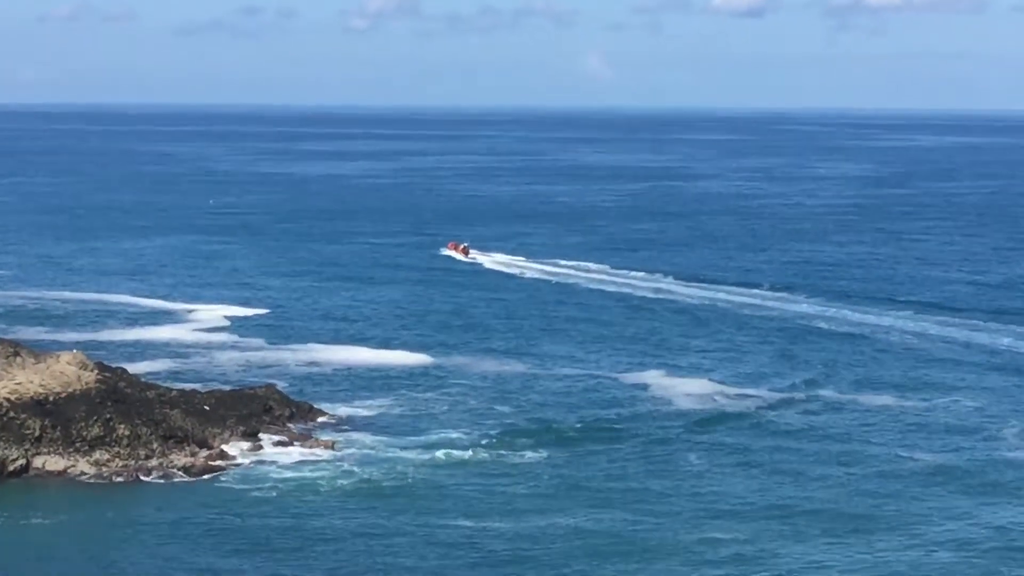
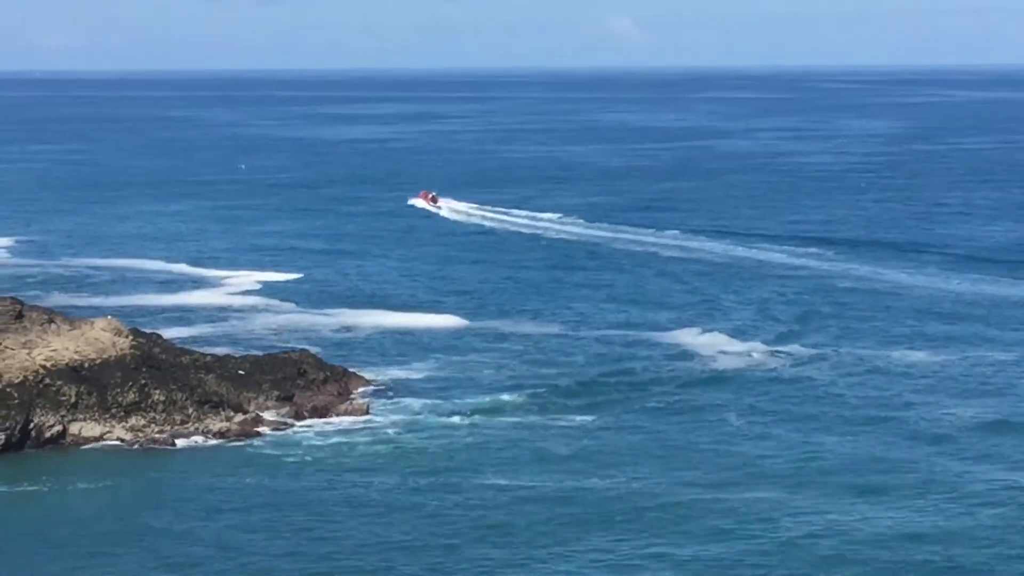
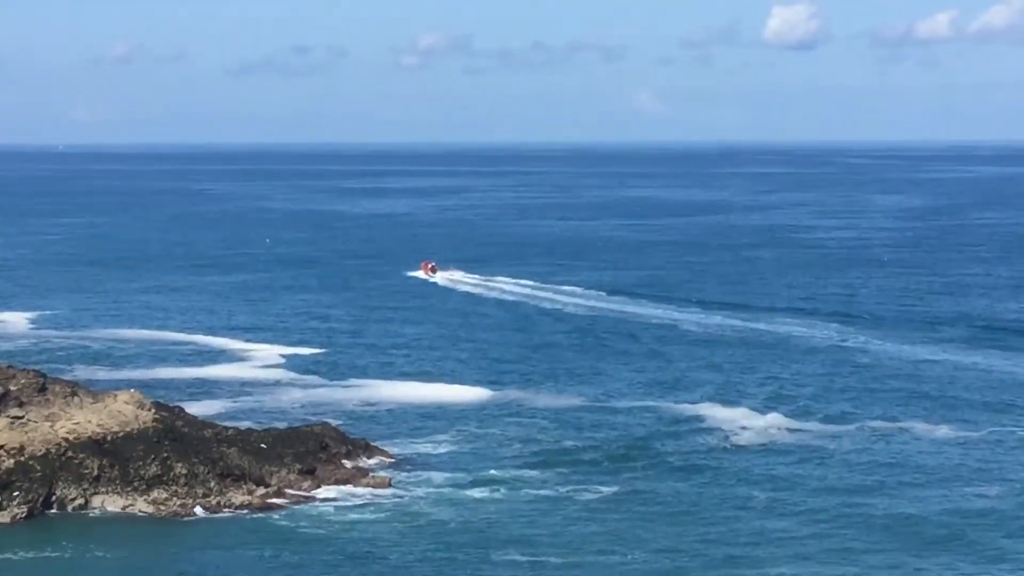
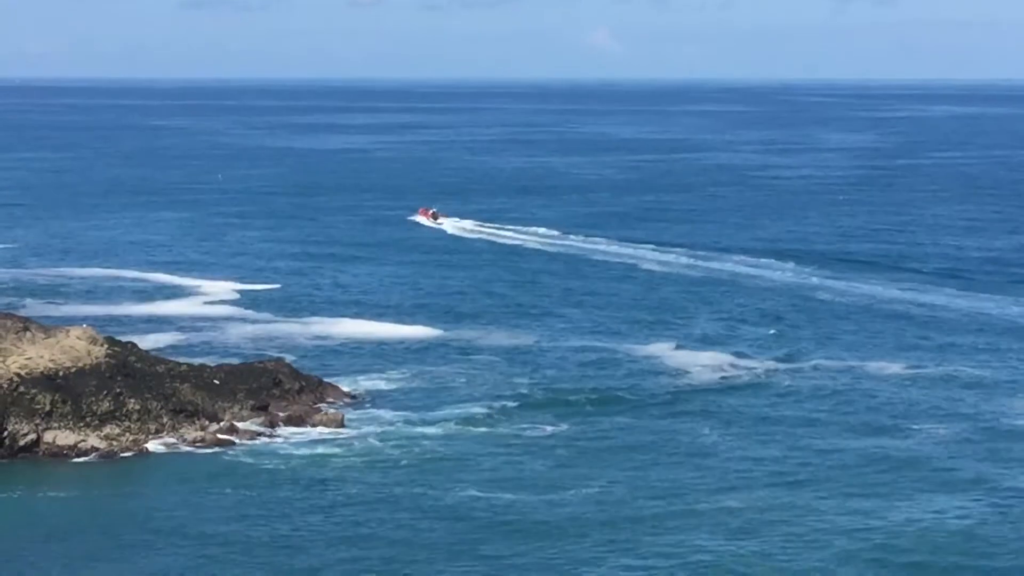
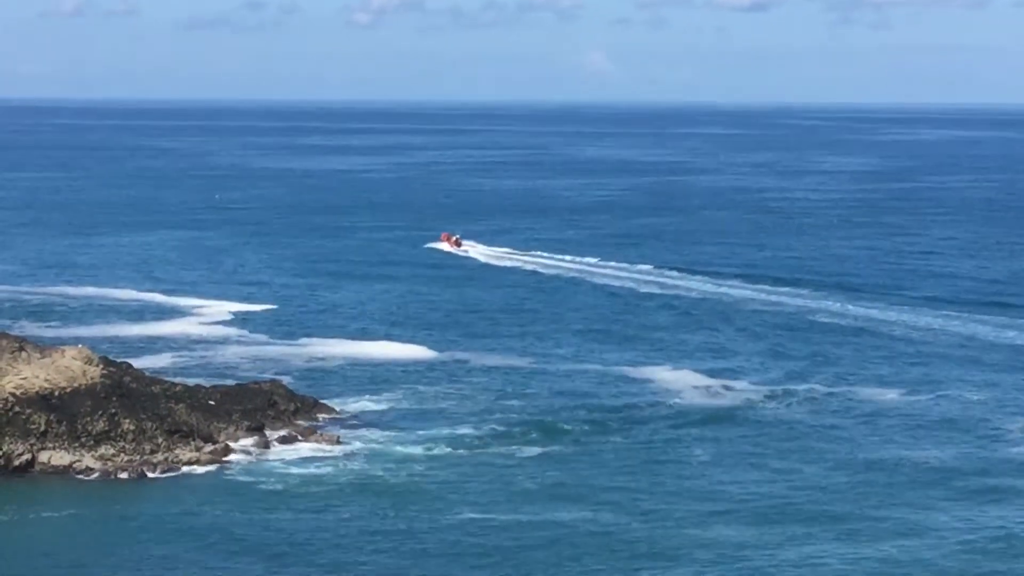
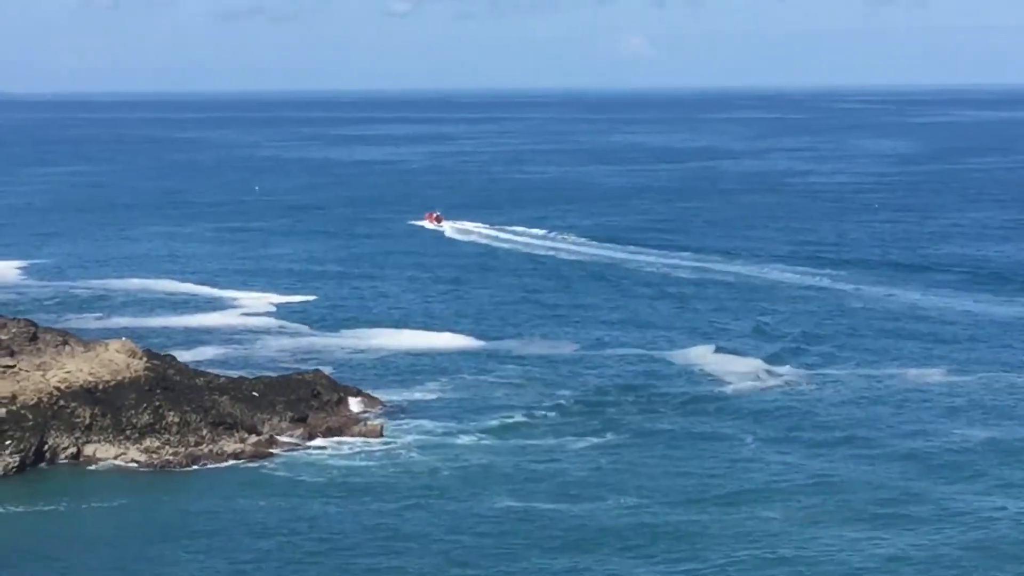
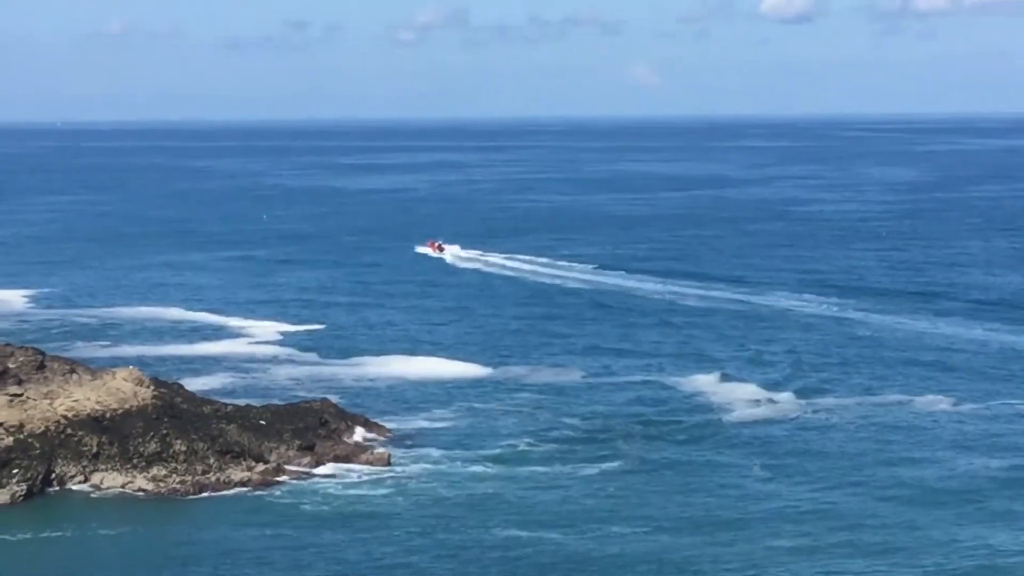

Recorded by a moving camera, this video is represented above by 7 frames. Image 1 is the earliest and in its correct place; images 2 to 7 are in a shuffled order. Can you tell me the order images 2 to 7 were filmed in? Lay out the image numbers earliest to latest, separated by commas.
5, 4, 2, 6, 7, 3
